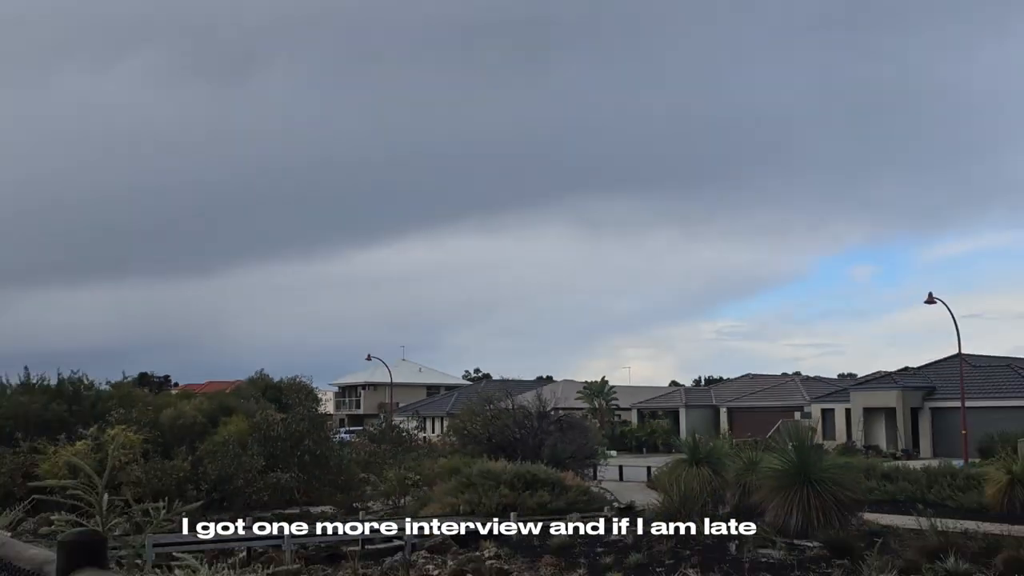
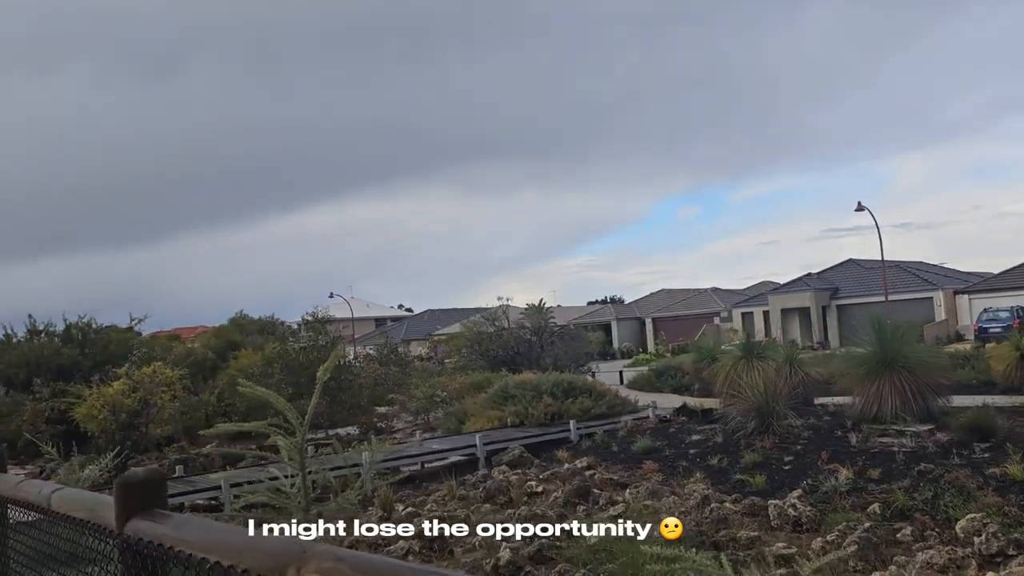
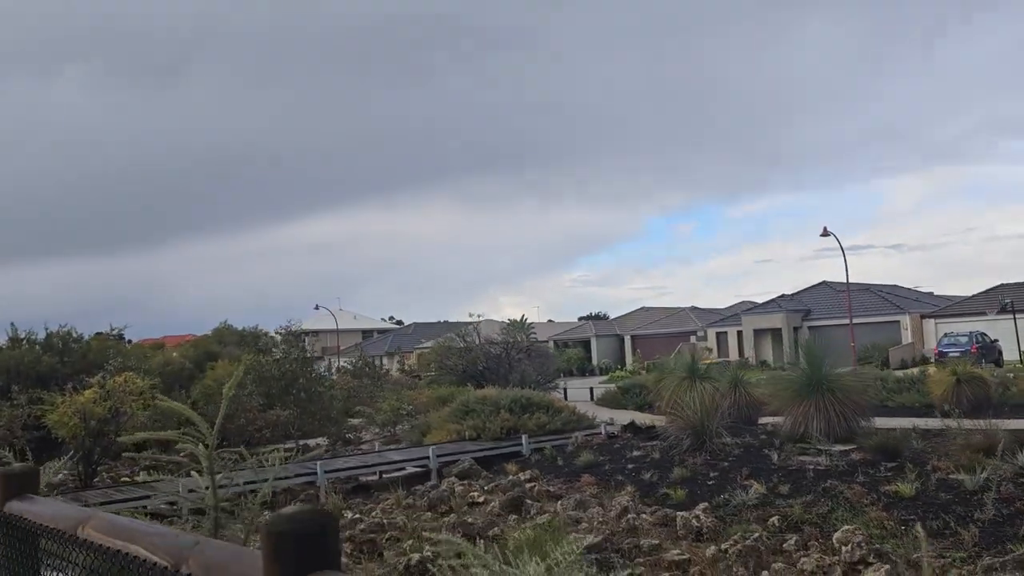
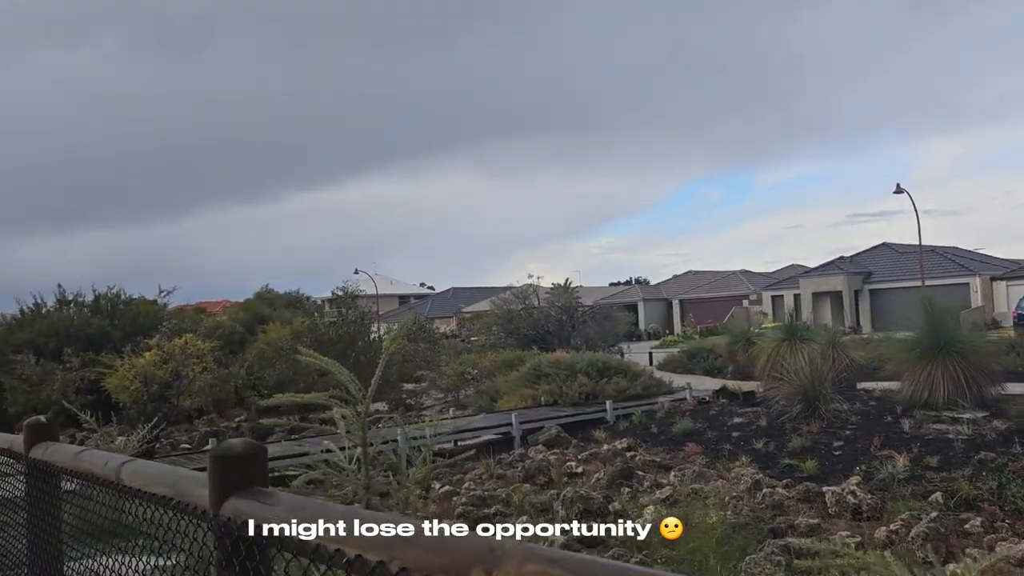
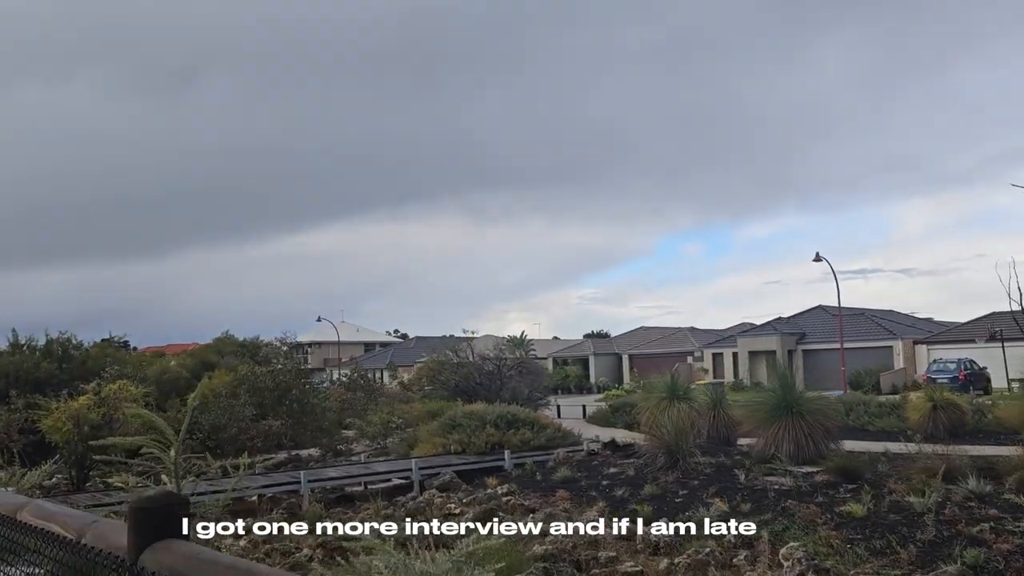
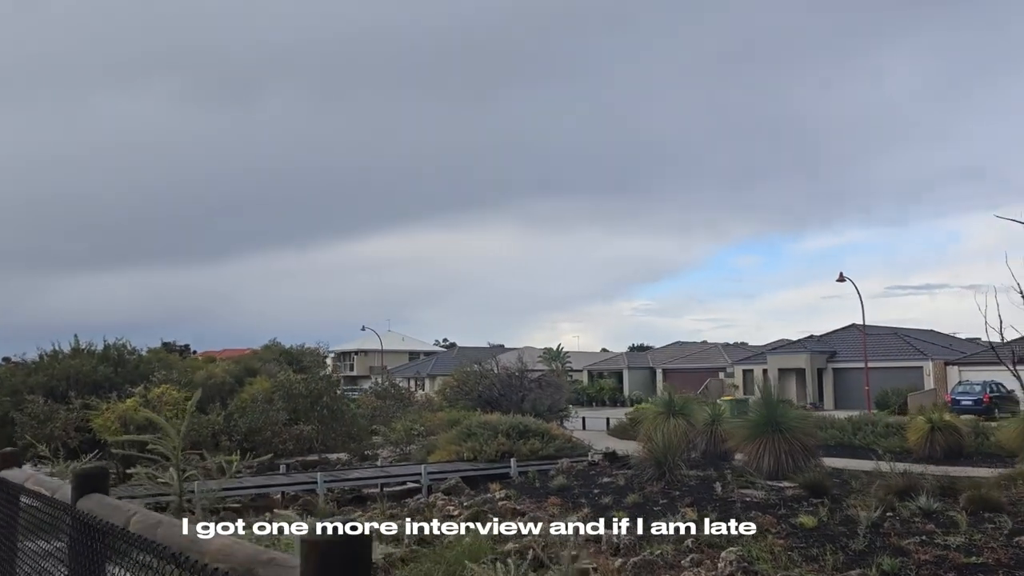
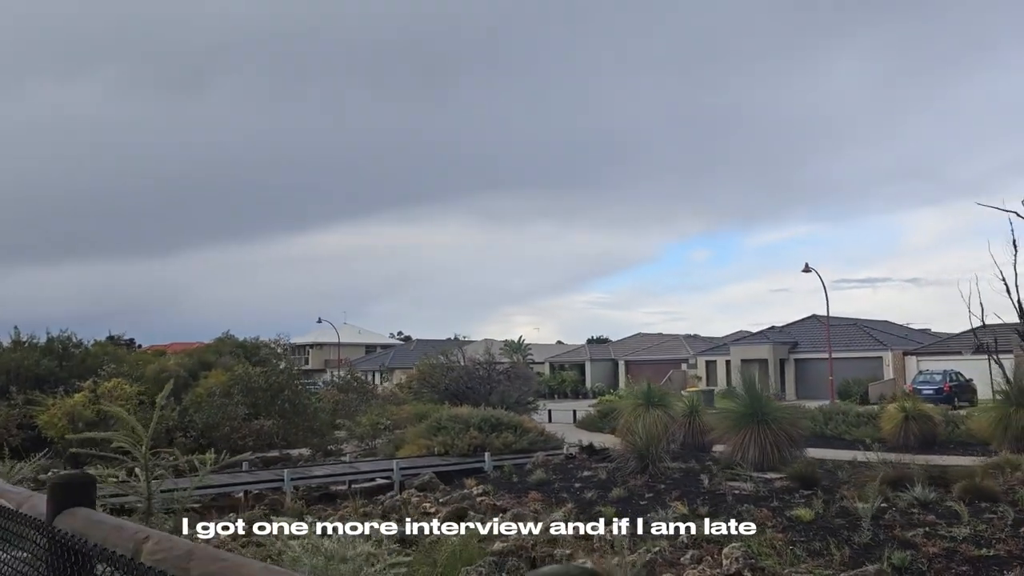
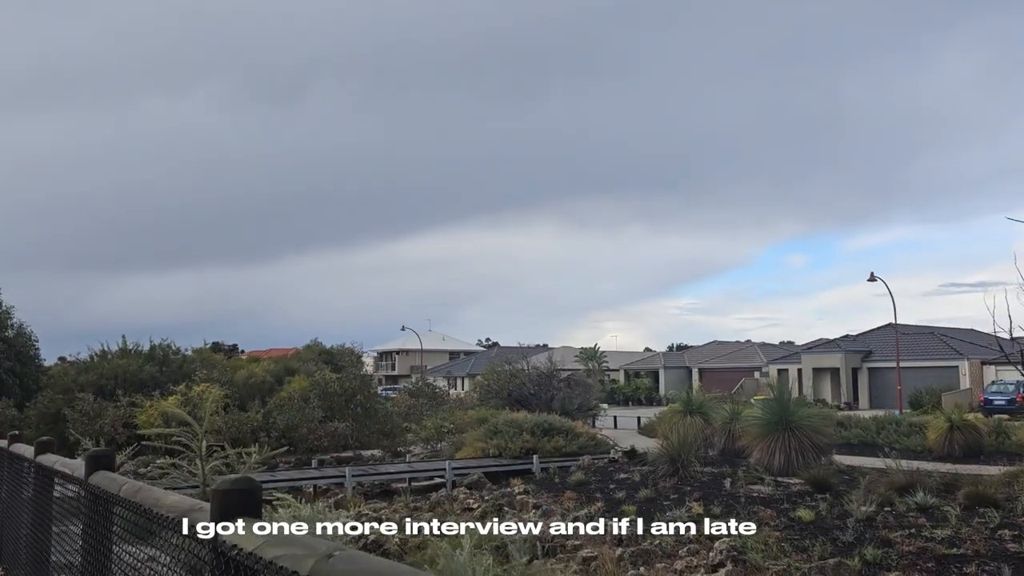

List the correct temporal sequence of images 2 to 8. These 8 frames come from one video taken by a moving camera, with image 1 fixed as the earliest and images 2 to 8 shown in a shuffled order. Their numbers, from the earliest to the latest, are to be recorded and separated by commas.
8, 6, 7, 5, 3, 2, 4
